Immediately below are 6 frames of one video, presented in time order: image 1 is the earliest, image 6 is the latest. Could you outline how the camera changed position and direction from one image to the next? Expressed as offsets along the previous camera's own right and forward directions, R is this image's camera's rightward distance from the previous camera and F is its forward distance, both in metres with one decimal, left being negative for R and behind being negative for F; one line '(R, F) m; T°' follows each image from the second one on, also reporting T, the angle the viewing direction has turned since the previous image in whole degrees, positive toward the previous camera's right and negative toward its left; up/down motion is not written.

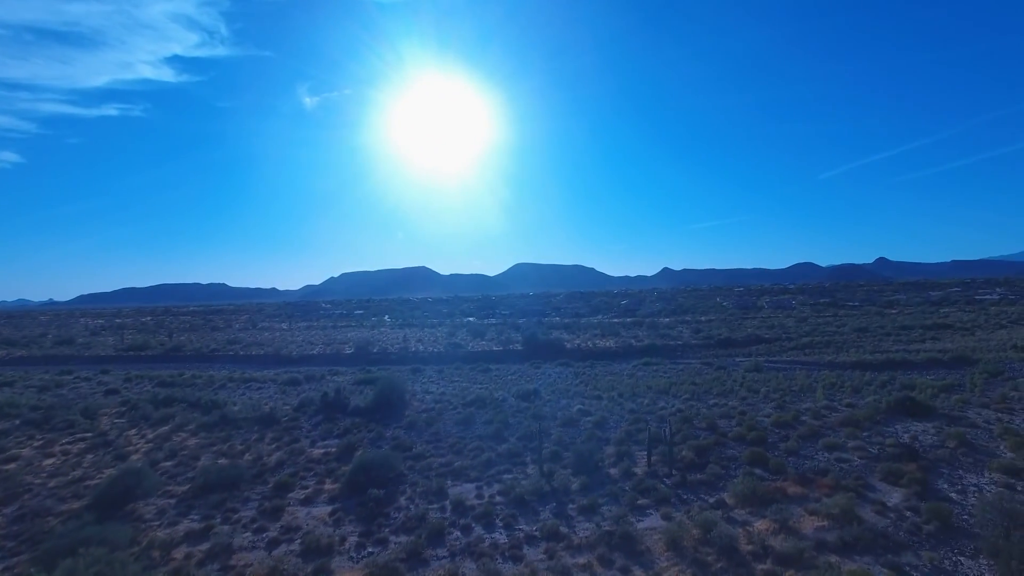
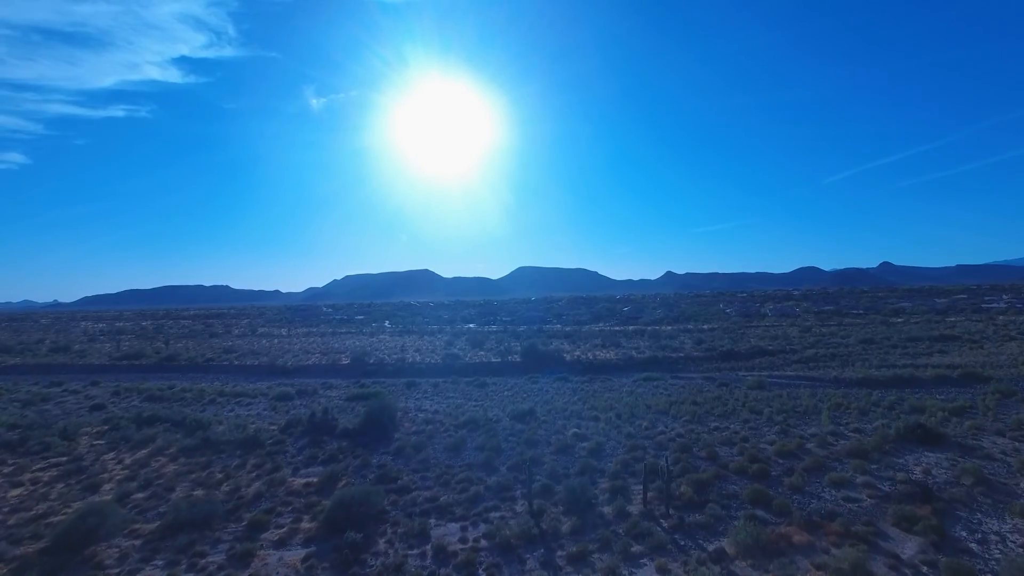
(+0.3, +0.9) m; 0°
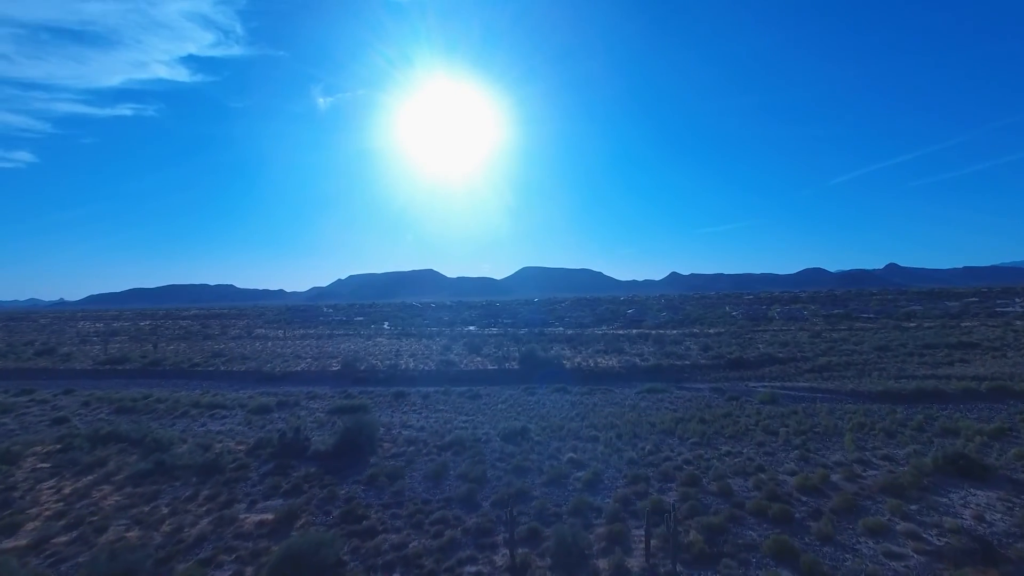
(+0.5, +2.3) m; 0°
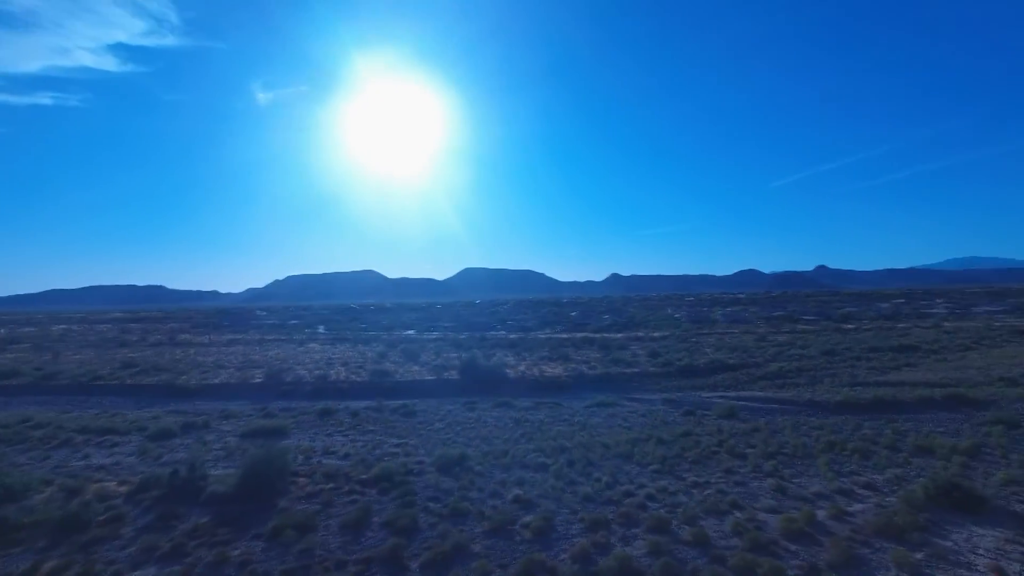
(+0.2, +3.0) m; +5°
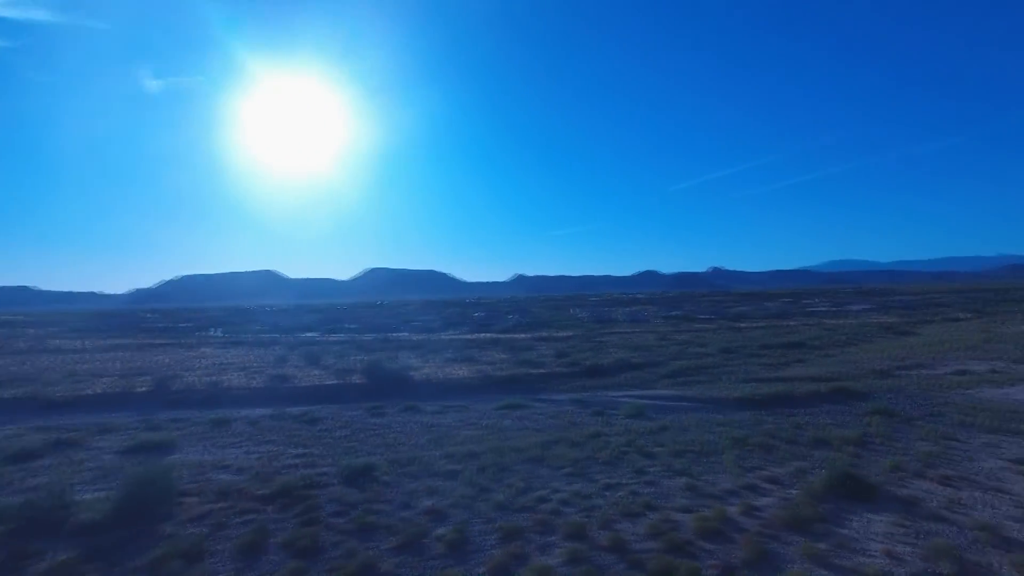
(-0.1, +0.7) m; +8°
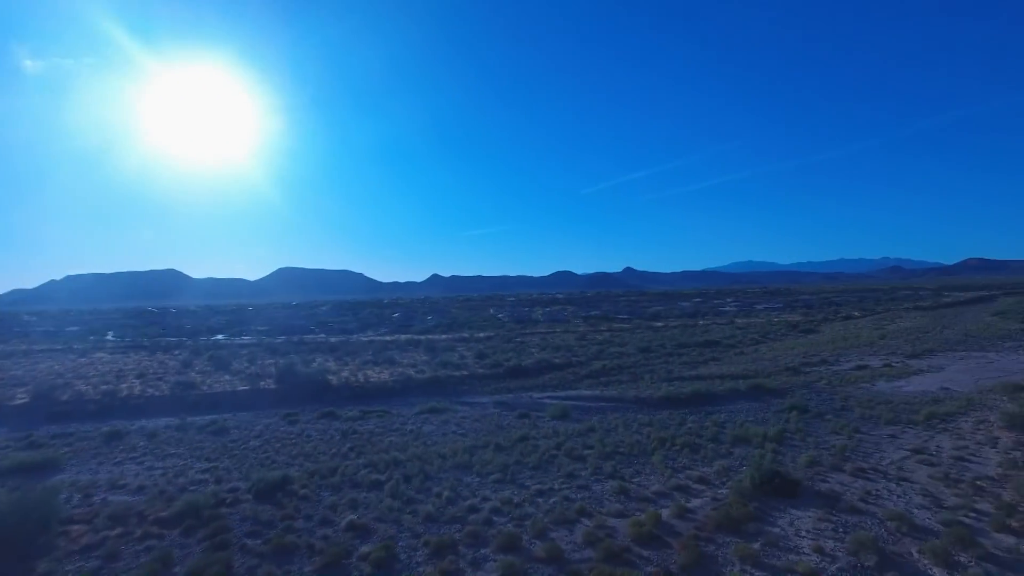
(-0.3, +0.7) m; +7°
